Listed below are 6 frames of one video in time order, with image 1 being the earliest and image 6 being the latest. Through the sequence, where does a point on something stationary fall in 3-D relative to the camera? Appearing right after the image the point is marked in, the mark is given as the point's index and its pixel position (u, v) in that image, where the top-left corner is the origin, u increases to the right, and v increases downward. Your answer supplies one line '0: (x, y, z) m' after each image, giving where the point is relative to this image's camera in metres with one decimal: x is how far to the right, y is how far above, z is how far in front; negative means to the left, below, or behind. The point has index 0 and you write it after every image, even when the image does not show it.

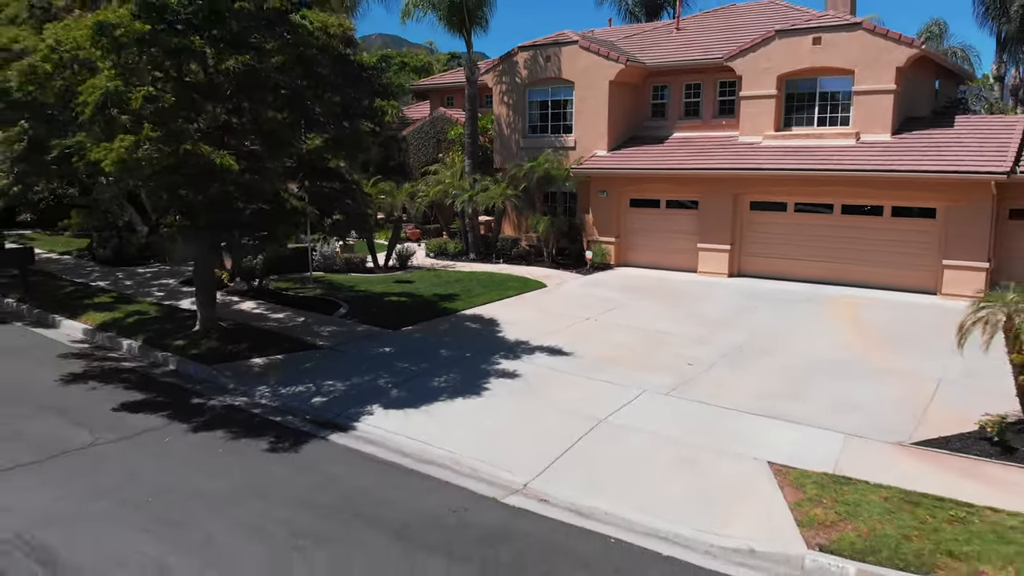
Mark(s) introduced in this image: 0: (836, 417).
0: (+3.9, -1.5, +8.3) m
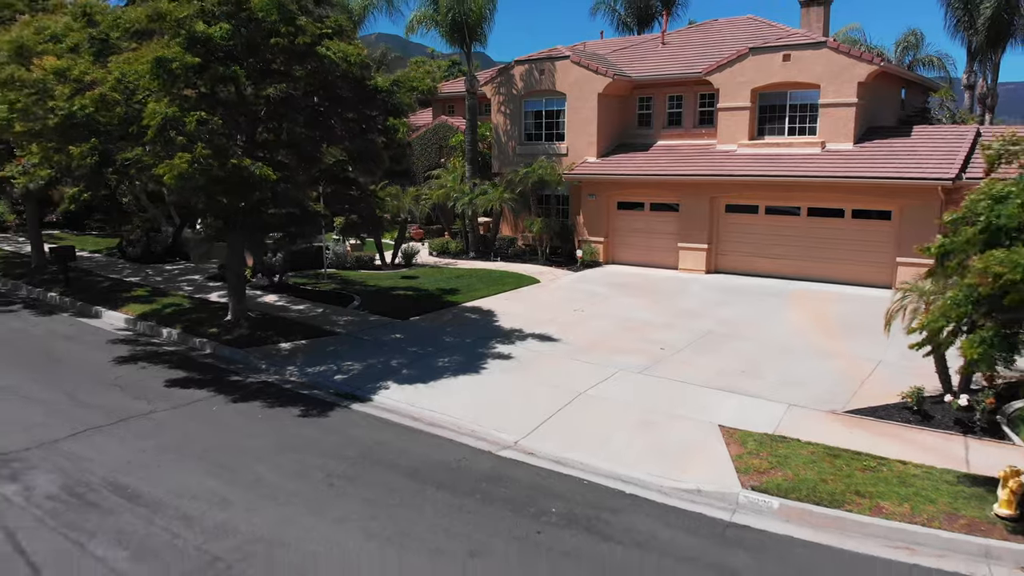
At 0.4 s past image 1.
0: (+3.8, -1.4, +9.7) m
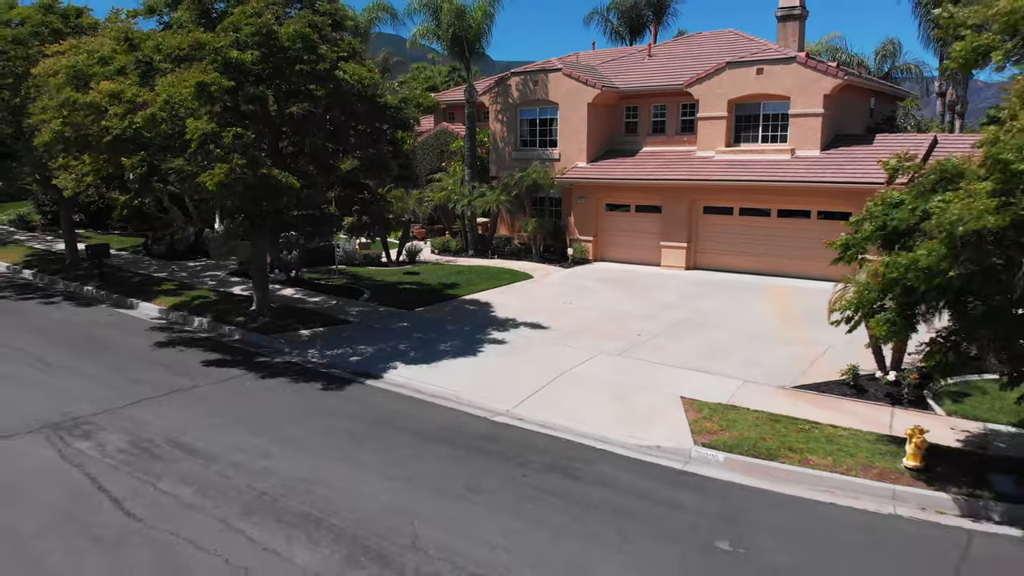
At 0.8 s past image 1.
0: (+3.7, -1.3, +11.1) m
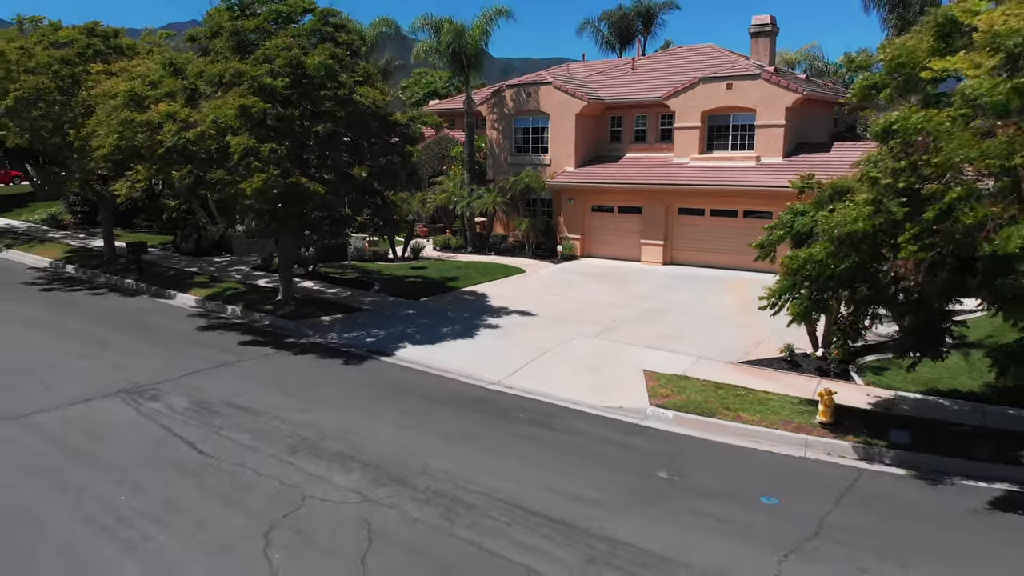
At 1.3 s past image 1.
0: (+3.6, -1.2, +13.1) m
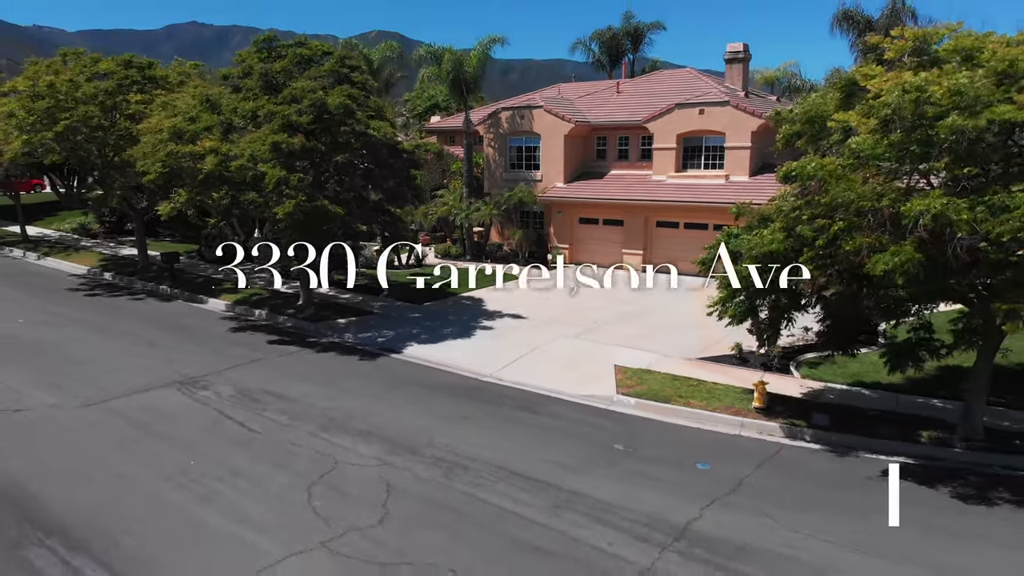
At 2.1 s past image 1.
0: (+3.4, -1.3, +15.2) m
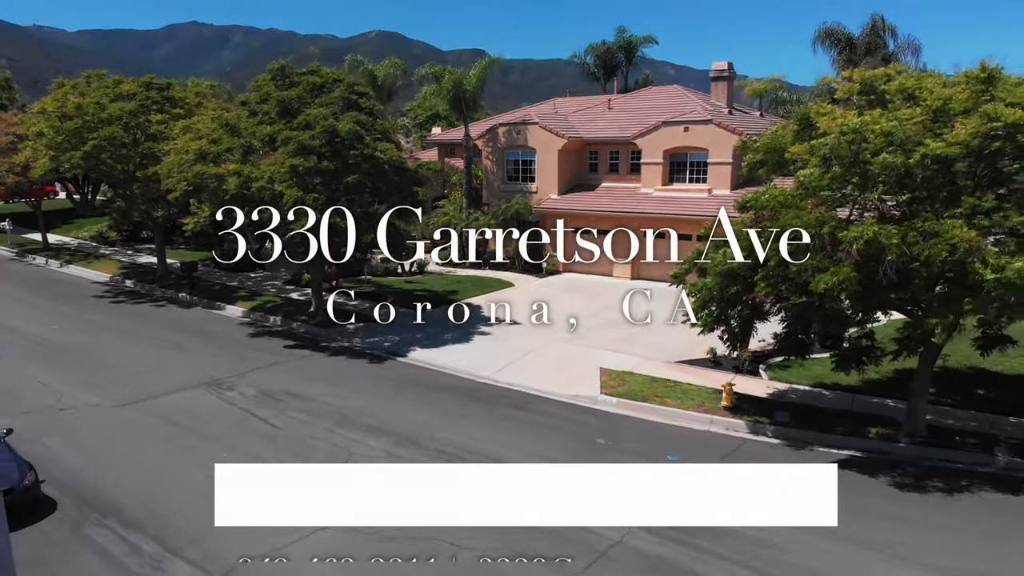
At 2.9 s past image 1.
0: (+3.2, -1.5, +16.7) m
